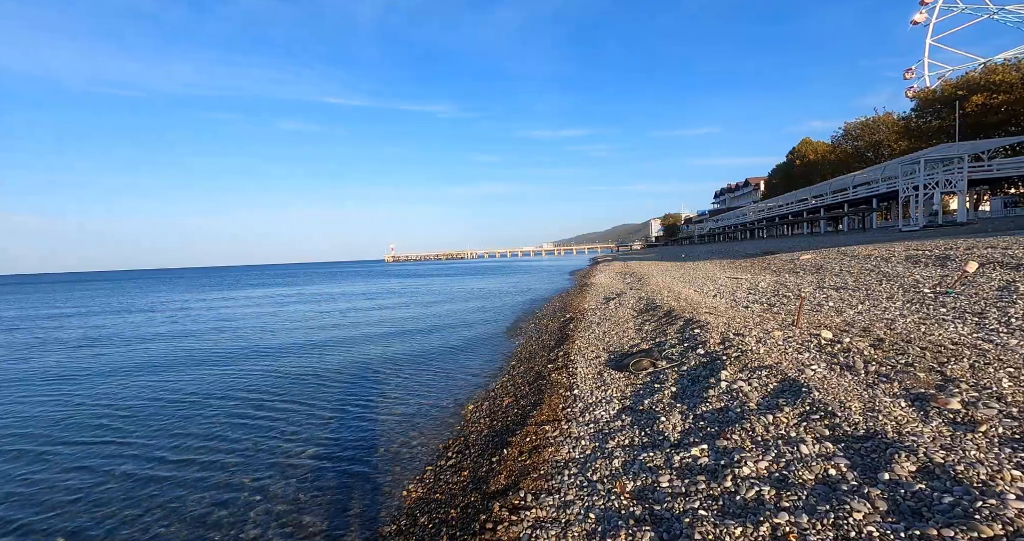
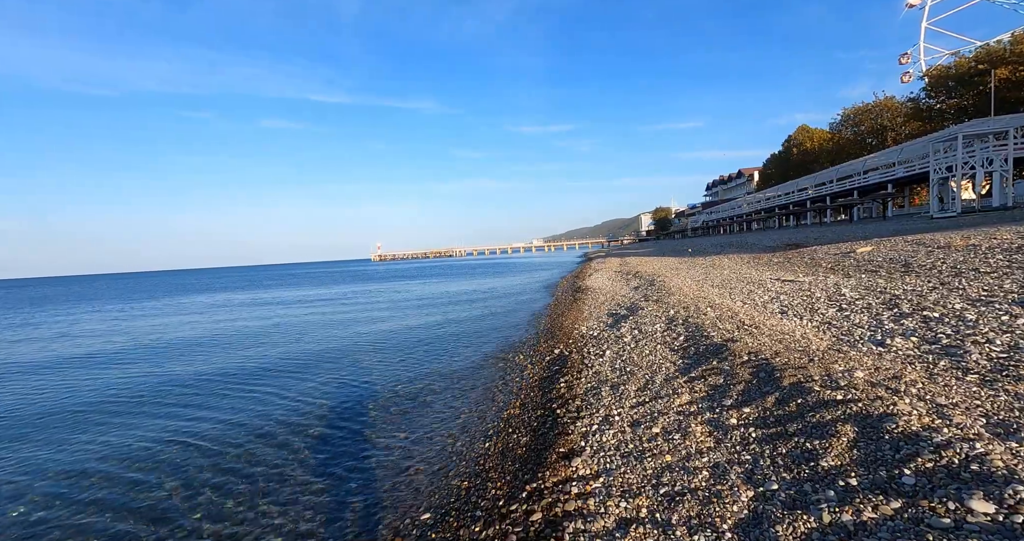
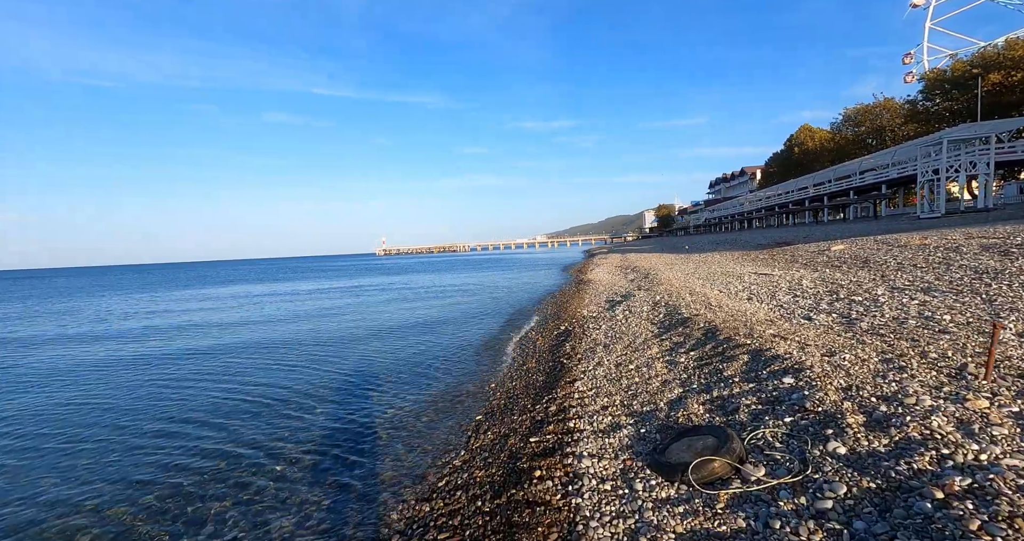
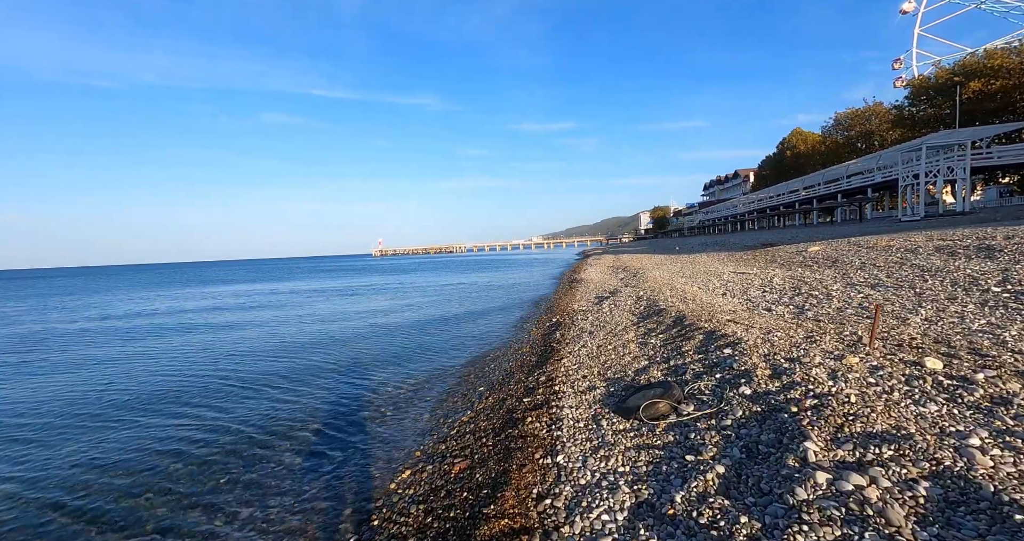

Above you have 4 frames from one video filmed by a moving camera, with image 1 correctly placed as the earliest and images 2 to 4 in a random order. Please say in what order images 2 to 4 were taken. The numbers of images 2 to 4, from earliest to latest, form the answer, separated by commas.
4, 3, 2
